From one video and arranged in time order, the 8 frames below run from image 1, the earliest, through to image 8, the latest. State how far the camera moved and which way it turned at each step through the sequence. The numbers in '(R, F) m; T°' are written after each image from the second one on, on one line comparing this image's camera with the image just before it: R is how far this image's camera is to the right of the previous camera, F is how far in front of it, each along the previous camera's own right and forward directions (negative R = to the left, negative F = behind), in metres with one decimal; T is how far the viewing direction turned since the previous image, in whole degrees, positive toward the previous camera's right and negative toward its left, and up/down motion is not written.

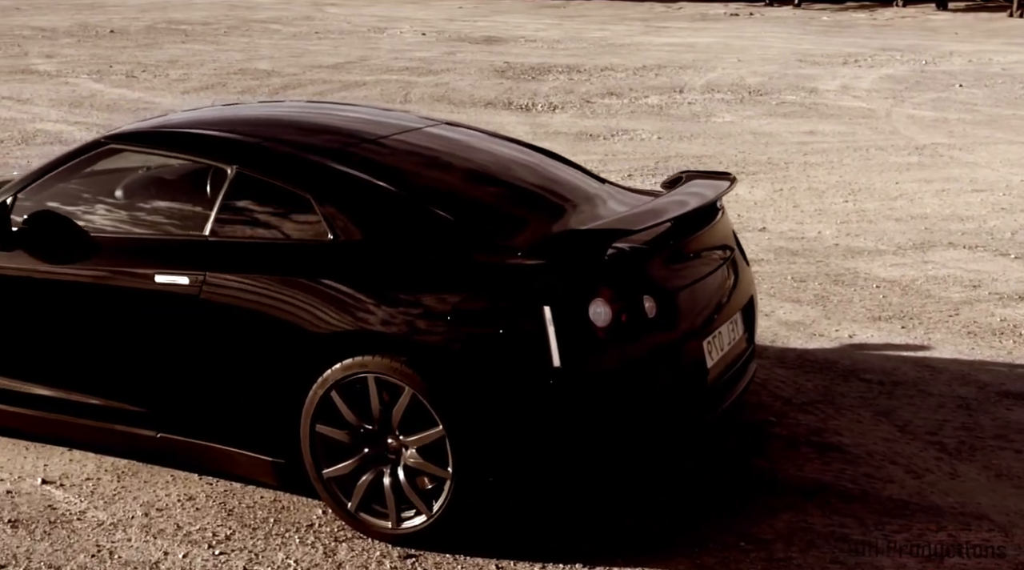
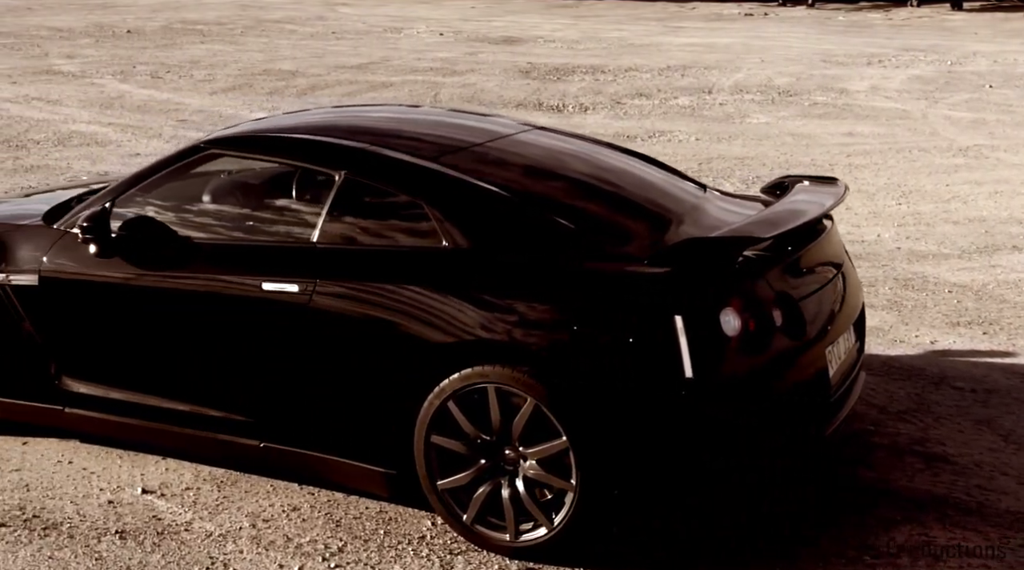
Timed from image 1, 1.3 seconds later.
(-0.4, +0.1) m; 0°
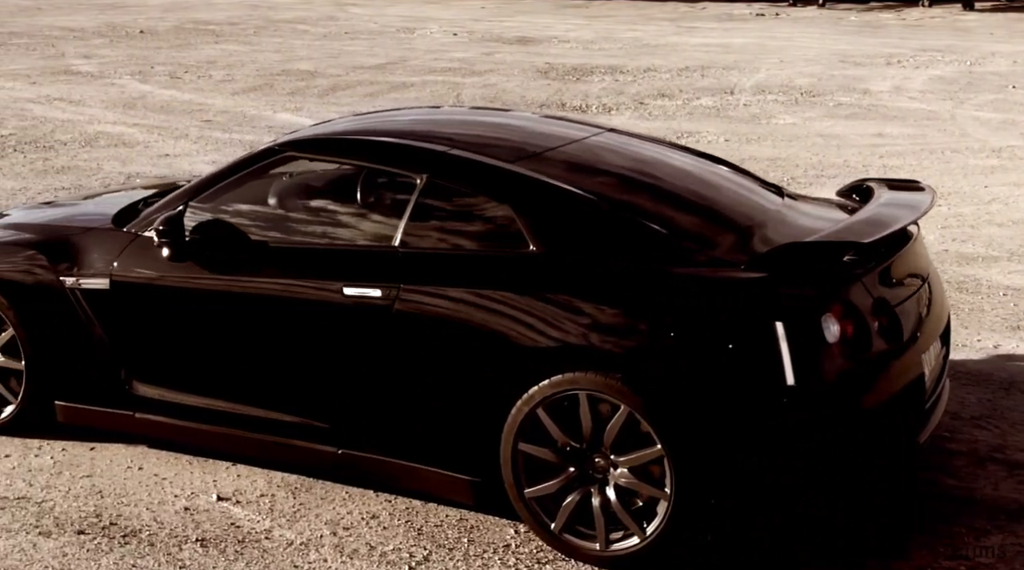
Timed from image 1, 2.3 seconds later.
(-0.3, +0.1) m; 0°
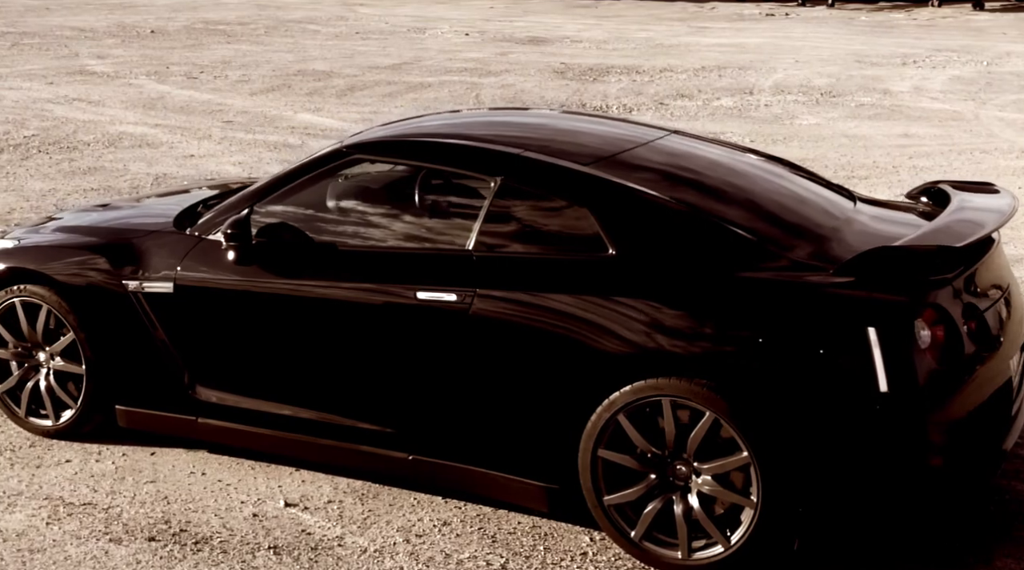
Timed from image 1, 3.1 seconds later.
(-0.3, +0.1) m; 0°
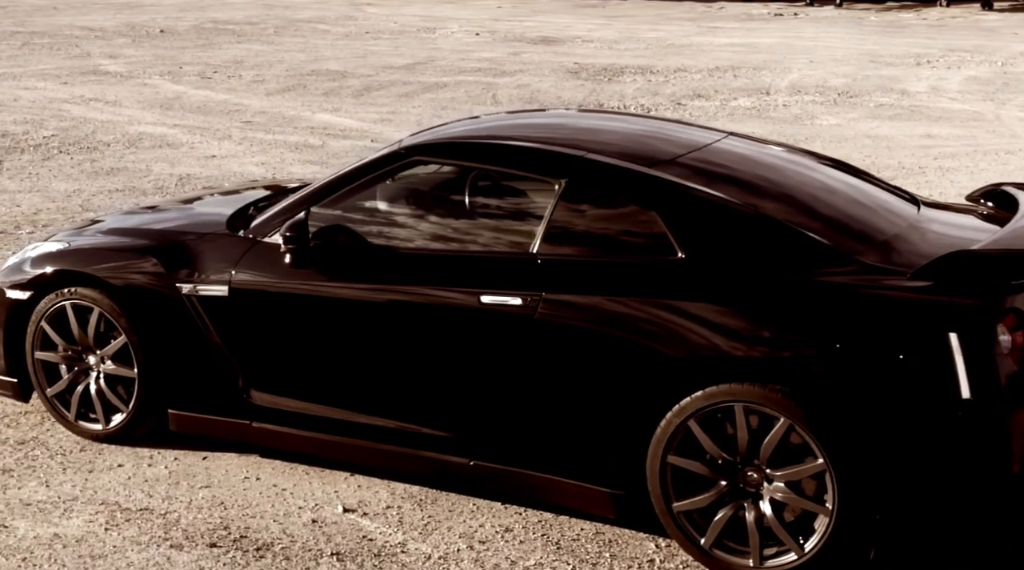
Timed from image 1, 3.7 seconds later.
(-0.2, 0.0) m; 0°
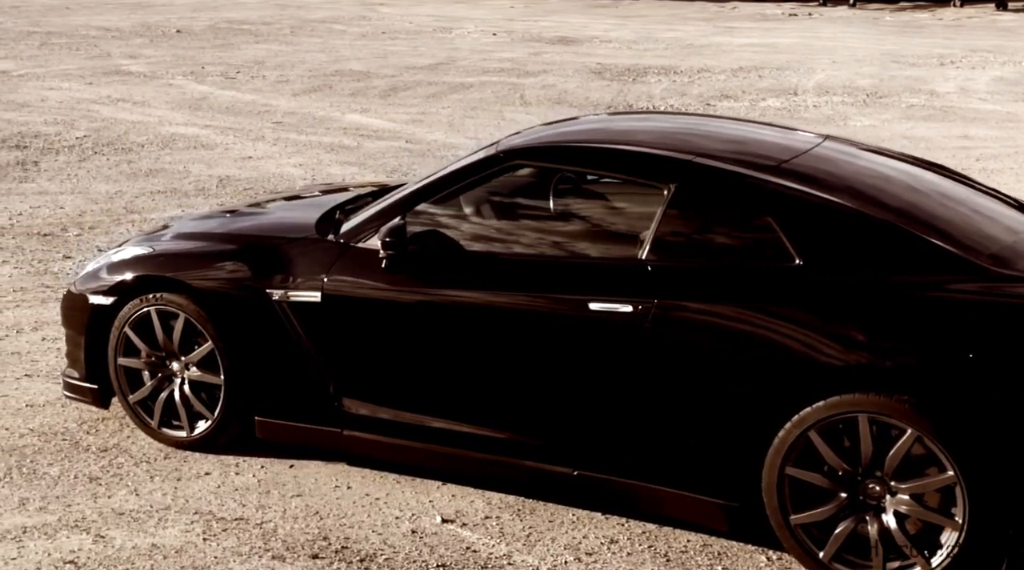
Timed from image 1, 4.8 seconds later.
(-0.4, +0.1) m; 0°
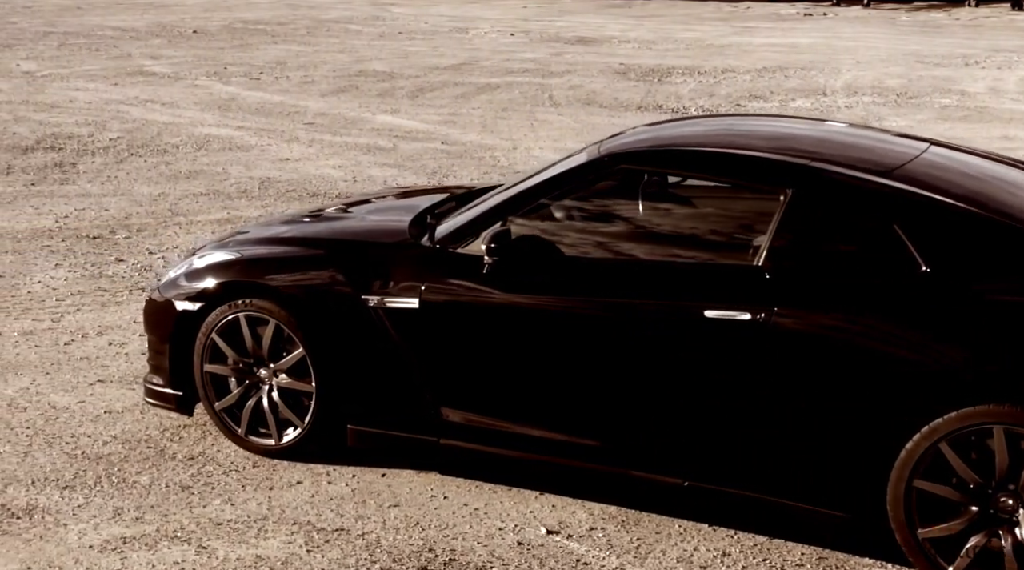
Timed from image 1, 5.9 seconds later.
(-0.4, +0.1) m; 0°
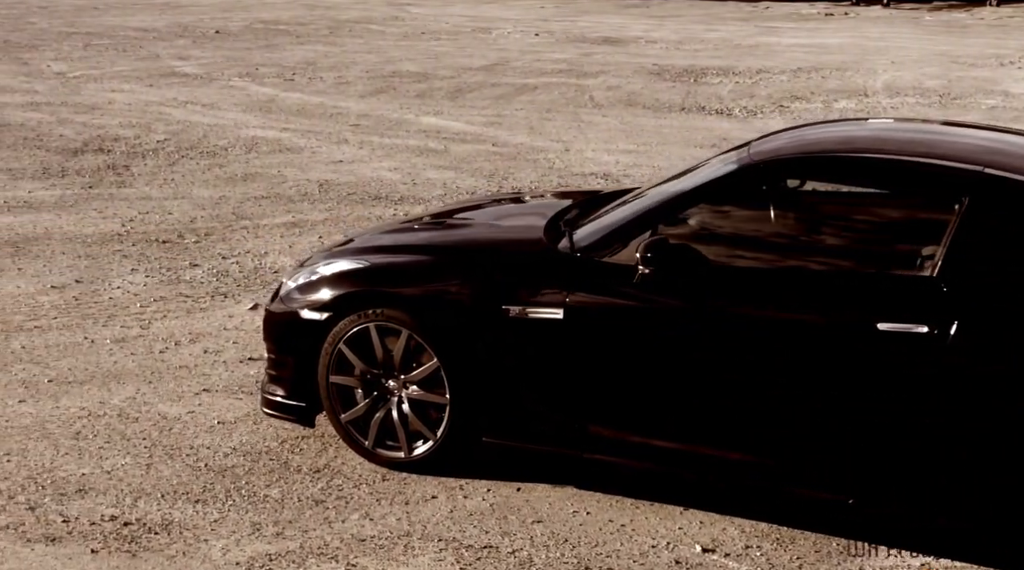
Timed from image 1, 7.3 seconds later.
(-0.5, +0.1) m; 0°
